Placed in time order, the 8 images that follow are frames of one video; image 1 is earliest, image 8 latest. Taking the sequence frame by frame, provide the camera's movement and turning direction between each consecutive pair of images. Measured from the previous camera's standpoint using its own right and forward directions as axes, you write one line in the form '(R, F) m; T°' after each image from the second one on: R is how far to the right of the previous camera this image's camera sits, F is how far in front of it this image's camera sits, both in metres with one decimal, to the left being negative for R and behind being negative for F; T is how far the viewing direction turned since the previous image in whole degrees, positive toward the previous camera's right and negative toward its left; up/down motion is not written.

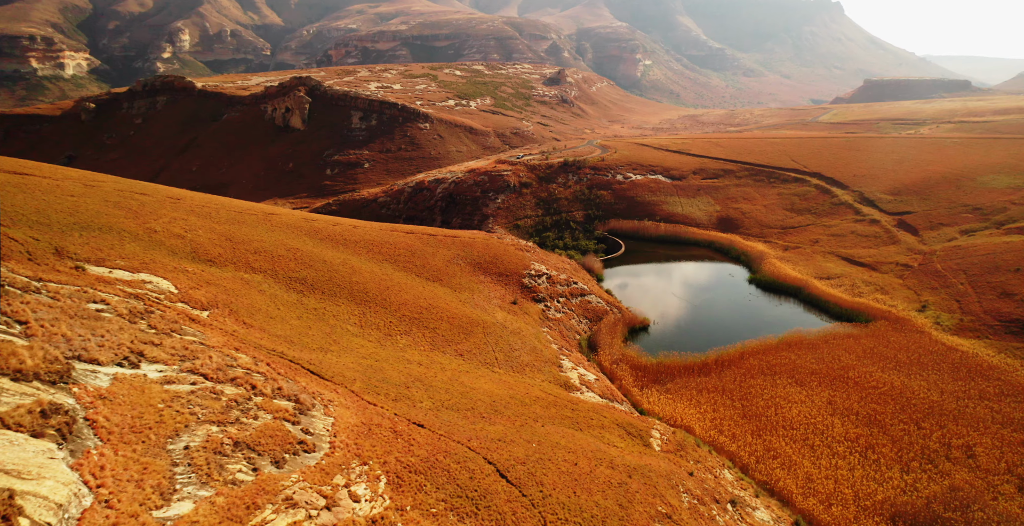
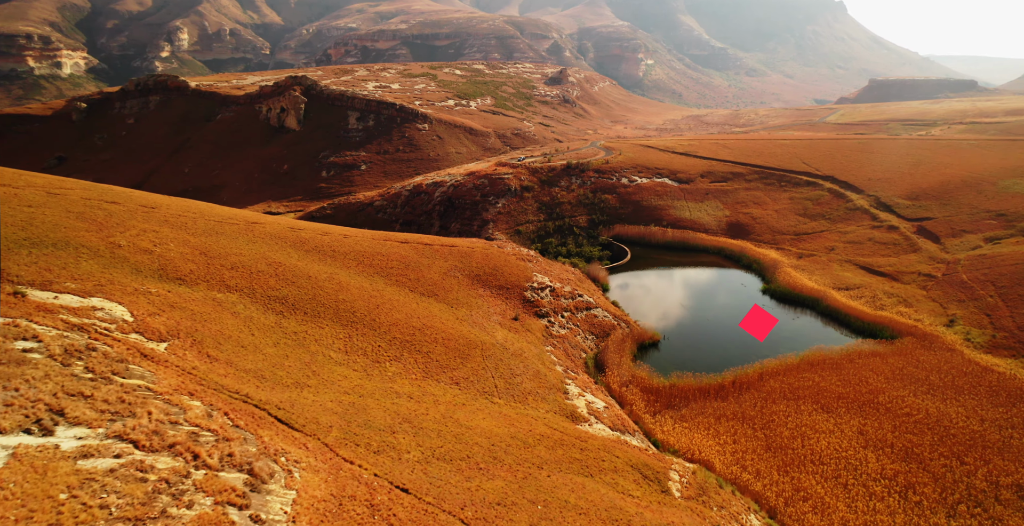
(0.0, +3.1) m; 0°
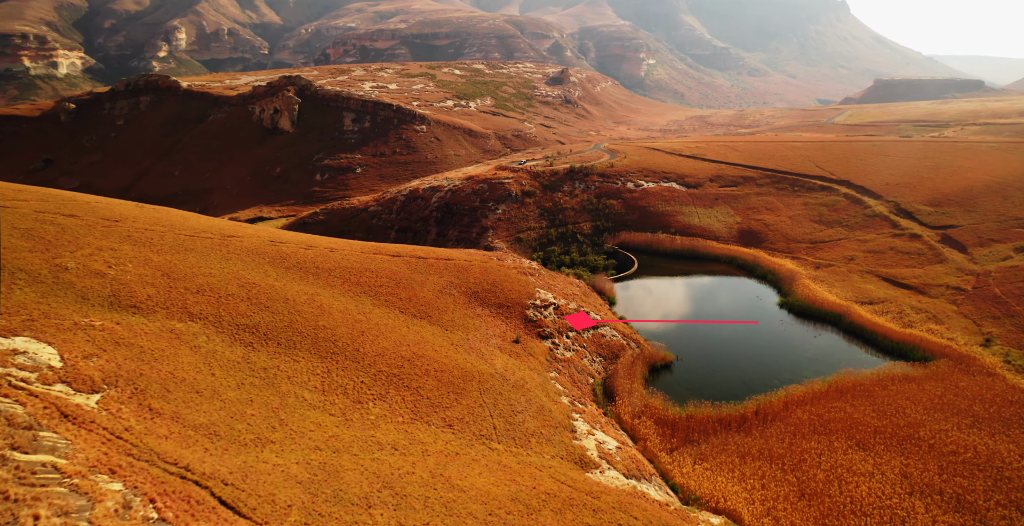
(0.0, +3.6) m; 0°
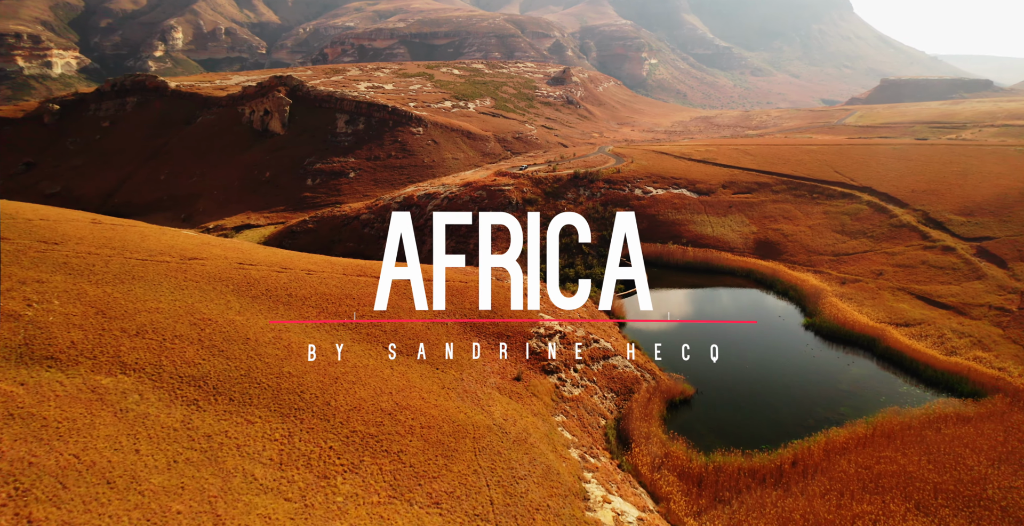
(0.0, +4.7) m; 0°
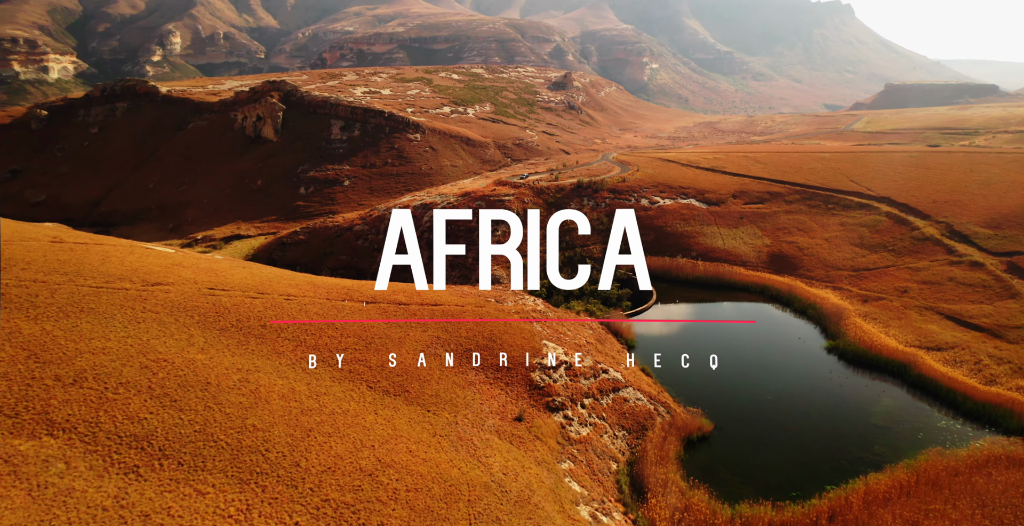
(0.0, +3.5) m; 0°
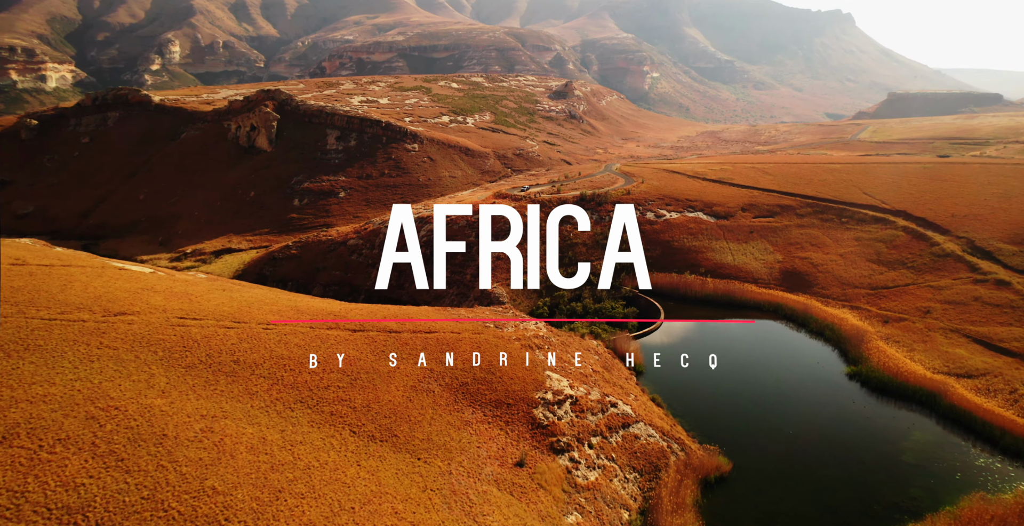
(0.0, +2.8) m; 0°
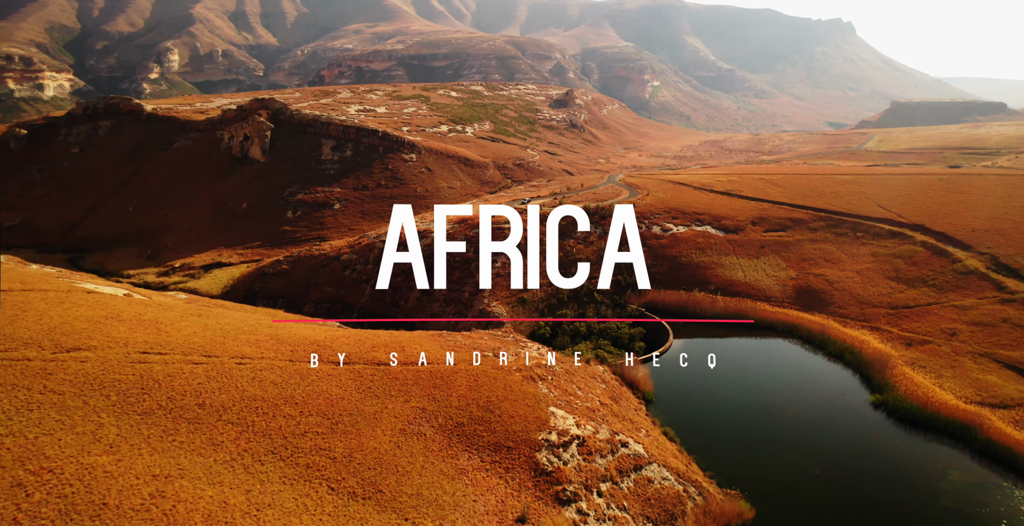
(0.0, +2.9) m; 0°
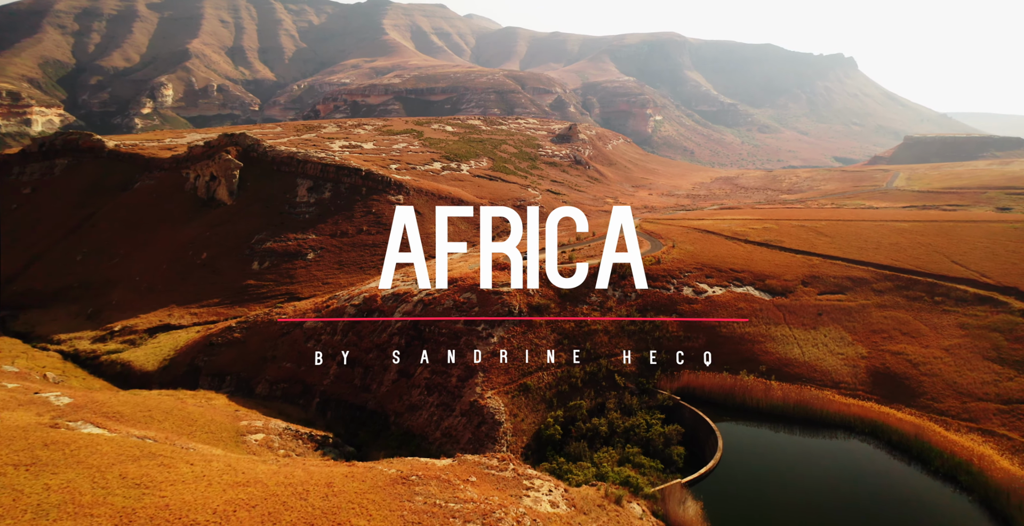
(0.0, +11.6) m; 0°
